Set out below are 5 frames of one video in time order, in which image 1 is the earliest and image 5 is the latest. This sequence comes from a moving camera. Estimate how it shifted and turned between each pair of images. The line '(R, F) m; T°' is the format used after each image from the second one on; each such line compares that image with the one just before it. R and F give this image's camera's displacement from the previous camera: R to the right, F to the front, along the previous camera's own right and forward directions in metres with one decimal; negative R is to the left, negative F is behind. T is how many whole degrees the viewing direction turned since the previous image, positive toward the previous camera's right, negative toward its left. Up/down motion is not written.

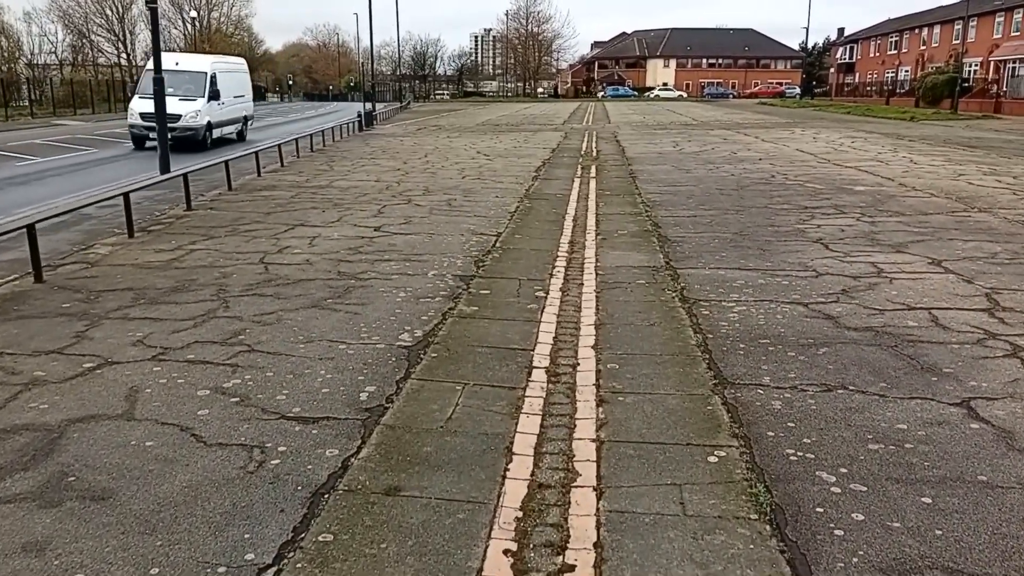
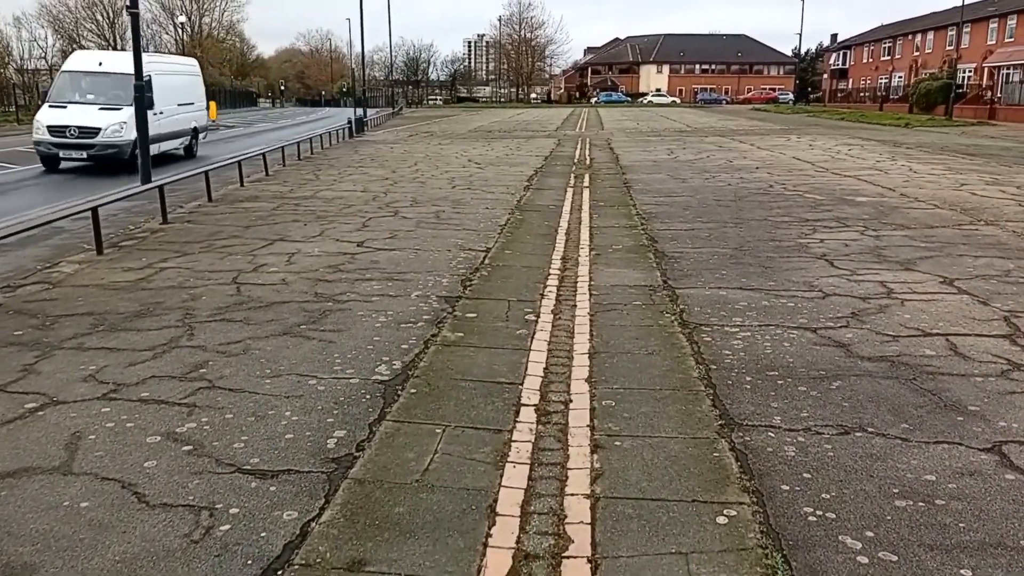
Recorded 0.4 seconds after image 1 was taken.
(0.0, +0.4) m; 0°
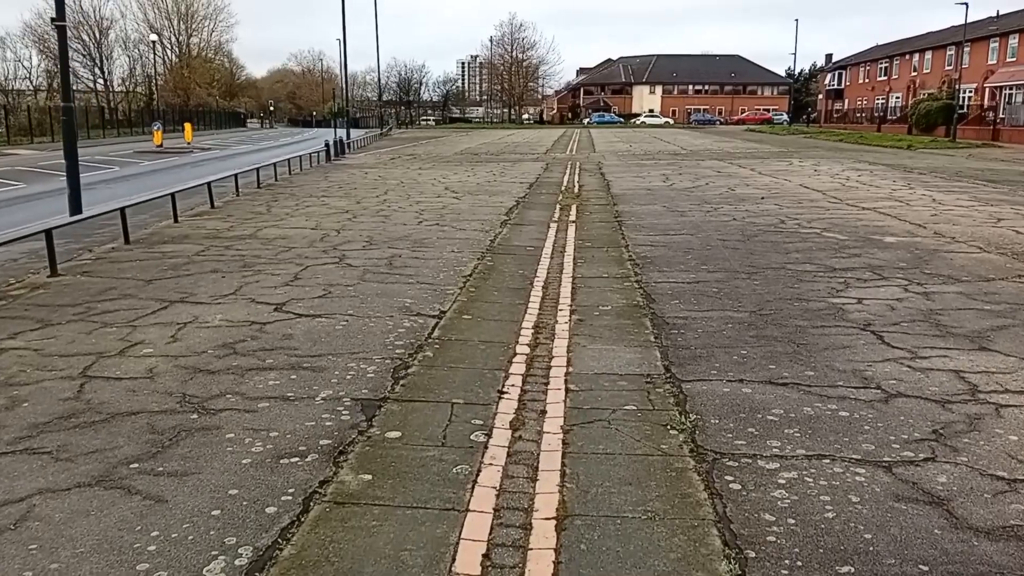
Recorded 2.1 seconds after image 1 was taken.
(+0.3, +1.8) m; 0°
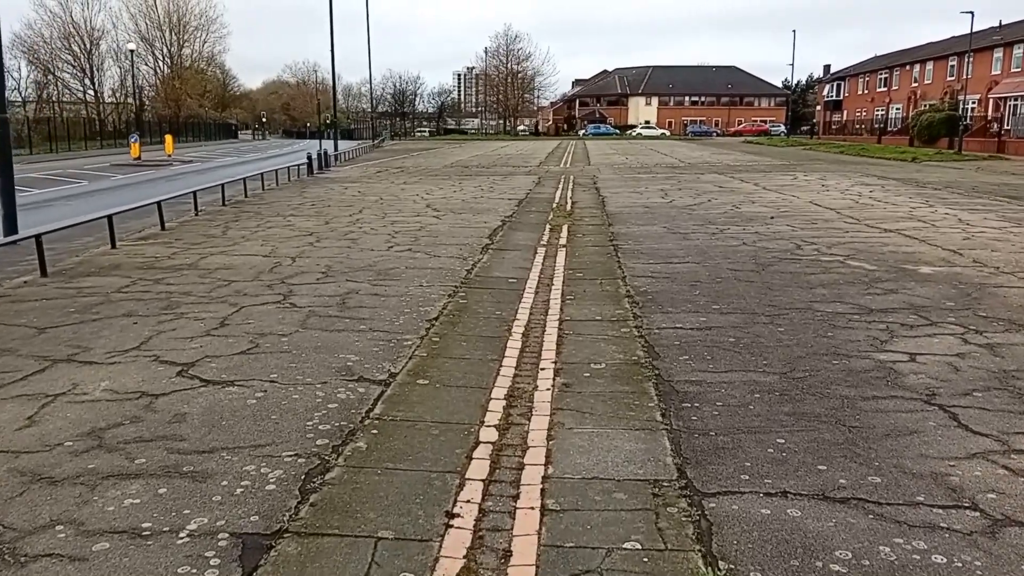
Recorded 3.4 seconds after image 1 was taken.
(+0.2, +1.4) m; 0°
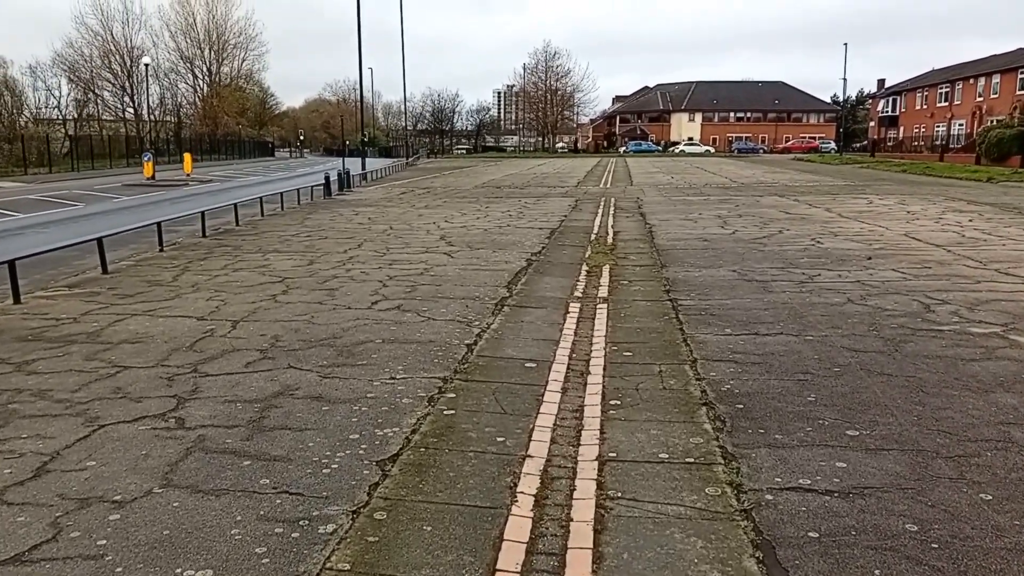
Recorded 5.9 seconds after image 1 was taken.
(+0.2, +2.8) m; -3°
